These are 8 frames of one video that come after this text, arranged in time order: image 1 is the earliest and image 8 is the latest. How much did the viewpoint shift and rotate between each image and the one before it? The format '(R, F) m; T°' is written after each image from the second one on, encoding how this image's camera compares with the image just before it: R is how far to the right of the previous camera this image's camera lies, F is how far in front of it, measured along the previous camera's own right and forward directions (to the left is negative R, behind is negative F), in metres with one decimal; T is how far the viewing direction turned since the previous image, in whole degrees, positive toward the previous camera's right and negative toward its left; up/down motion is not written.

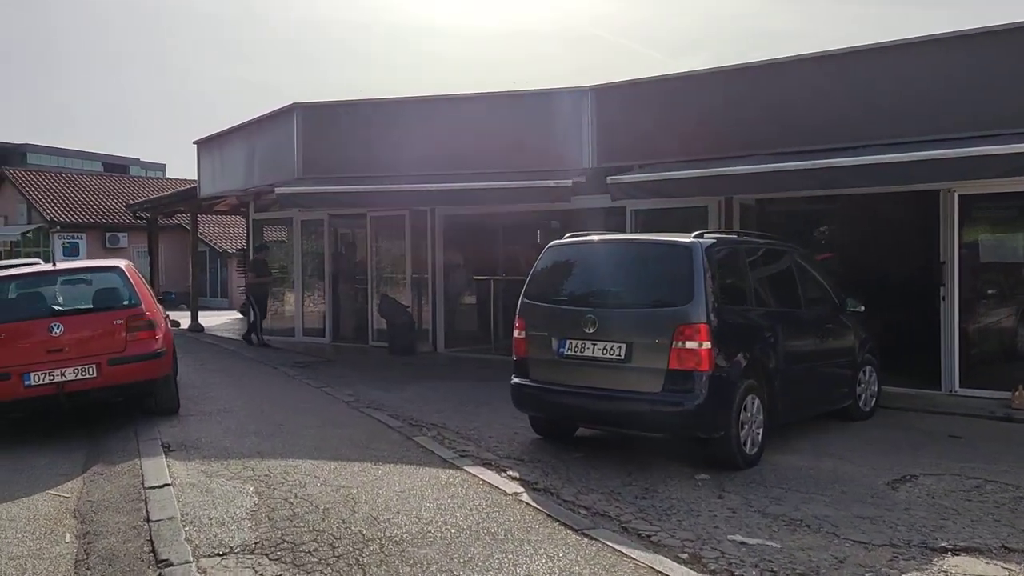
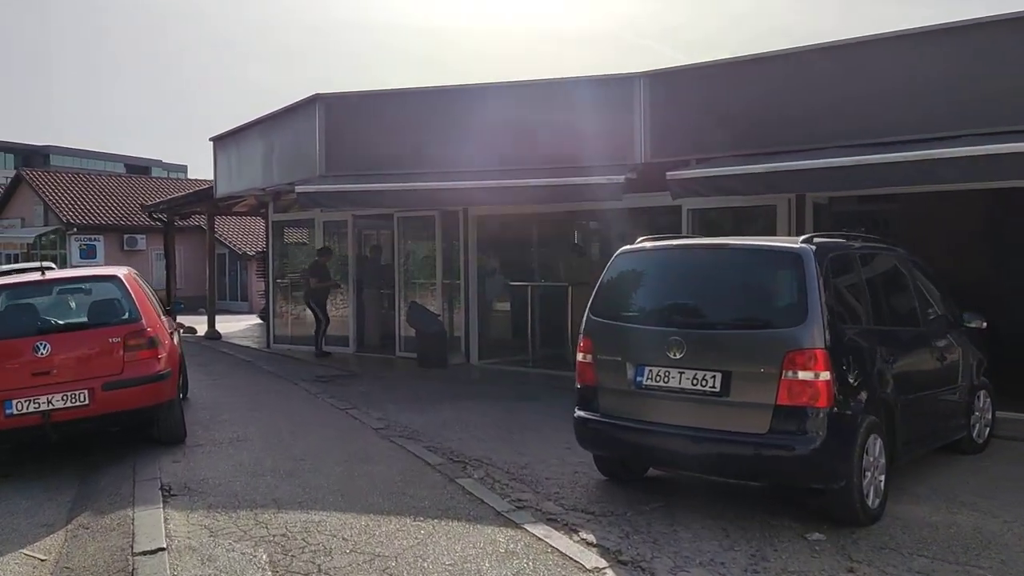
(-0.3, +1.1) m; -1°
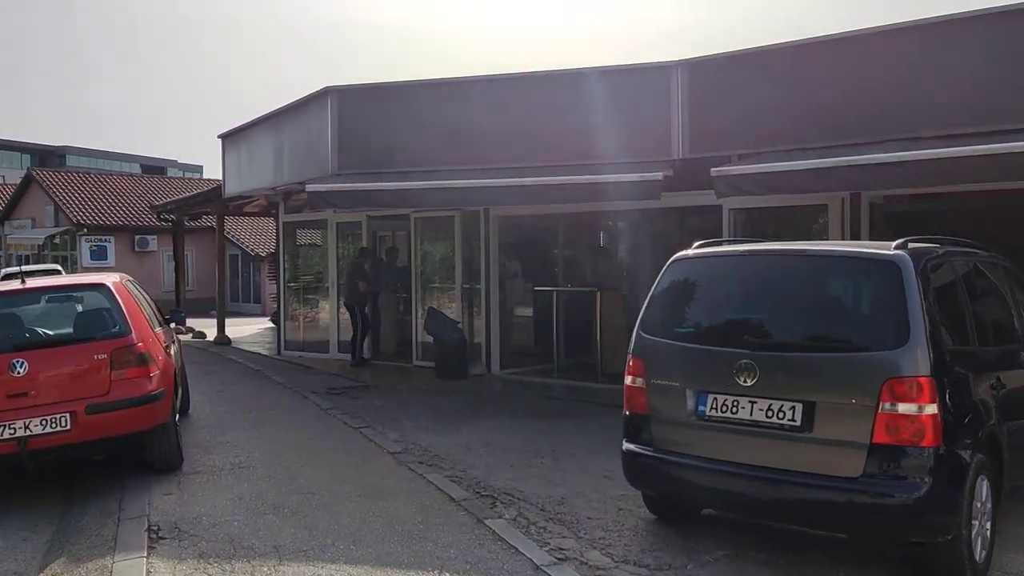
(-0.1, +0.7) m; -1°
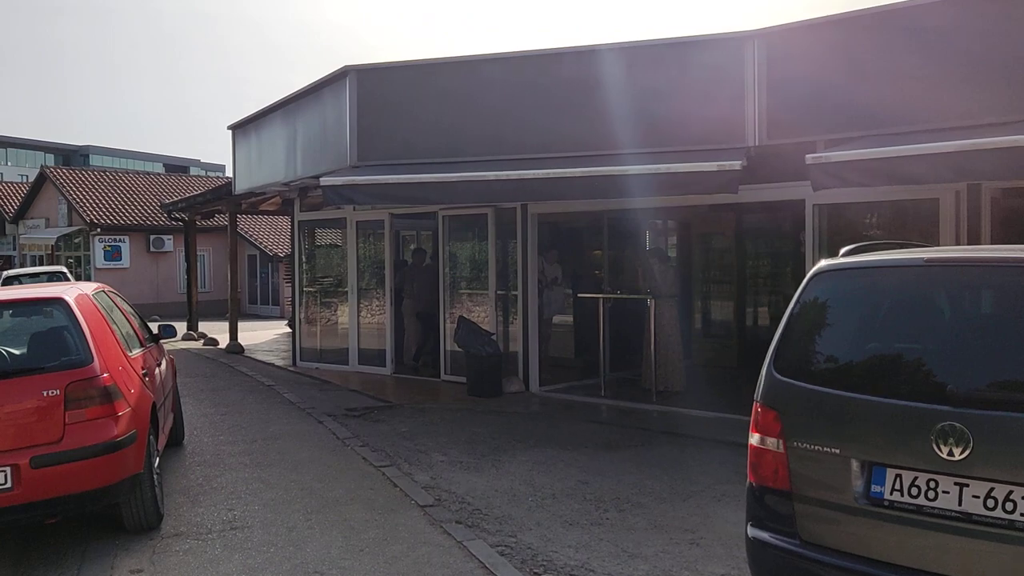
(-0.2, +1.3) m; -1°
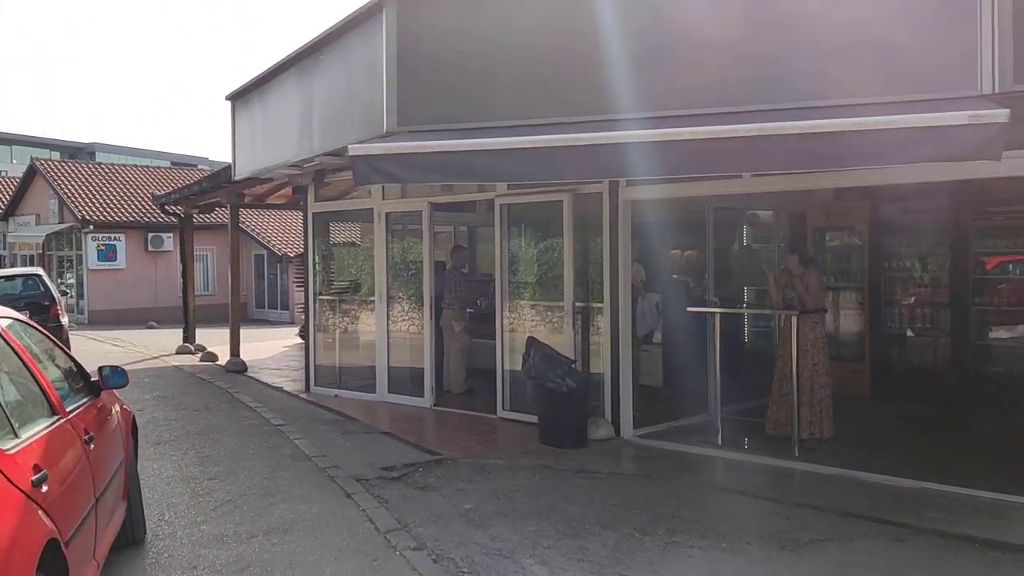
(-0.7, +2.6) m; -1°
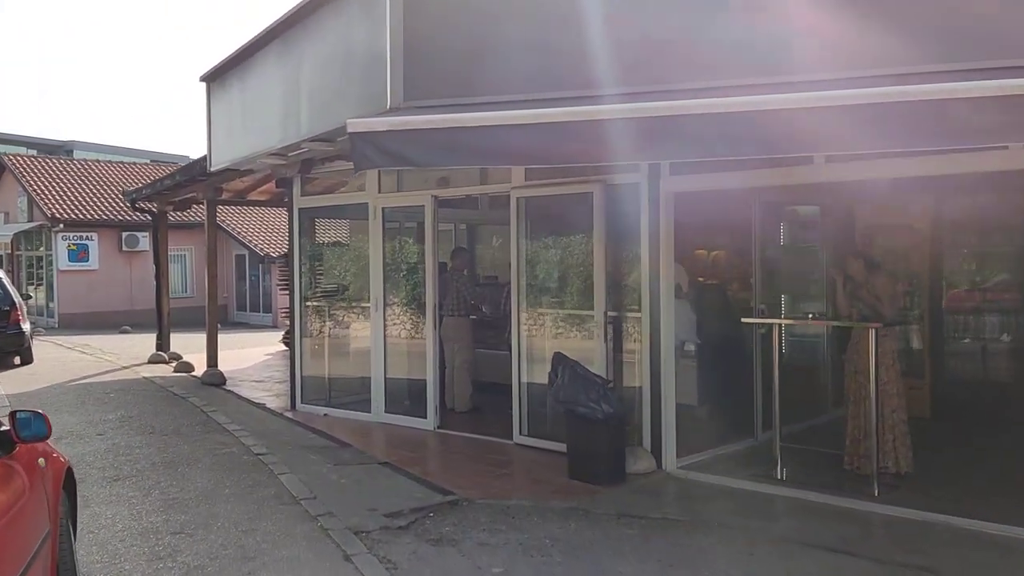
(-0.3, +1.2) m; +1°
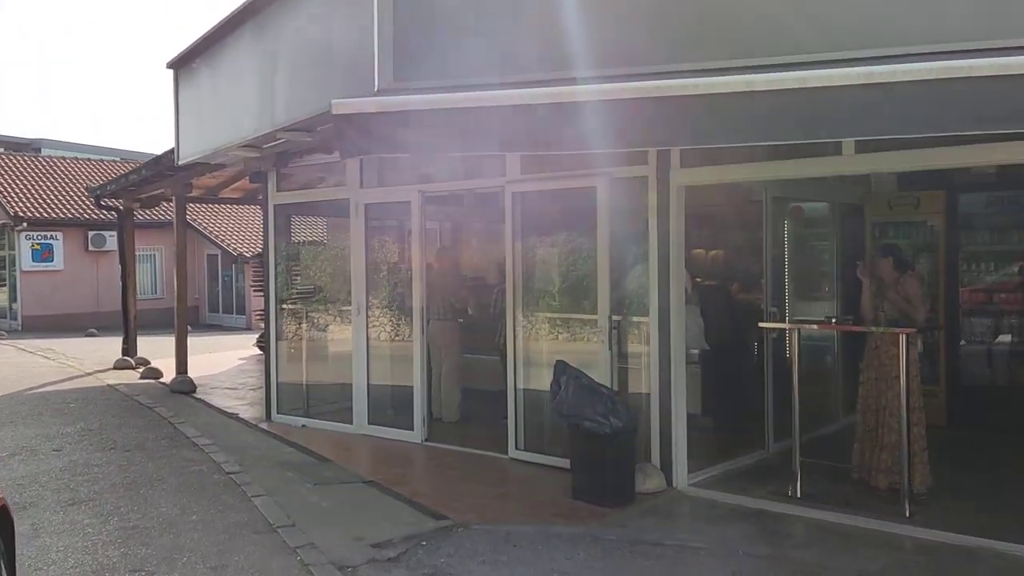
(-0.2, +0.6) m; +2°
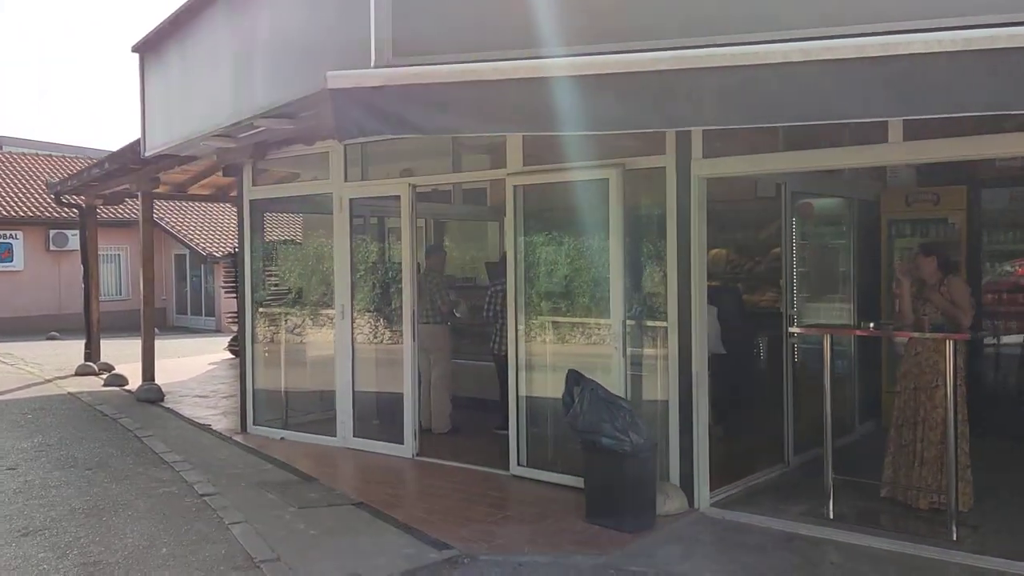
(-0.2, +0.6) m; +2°
